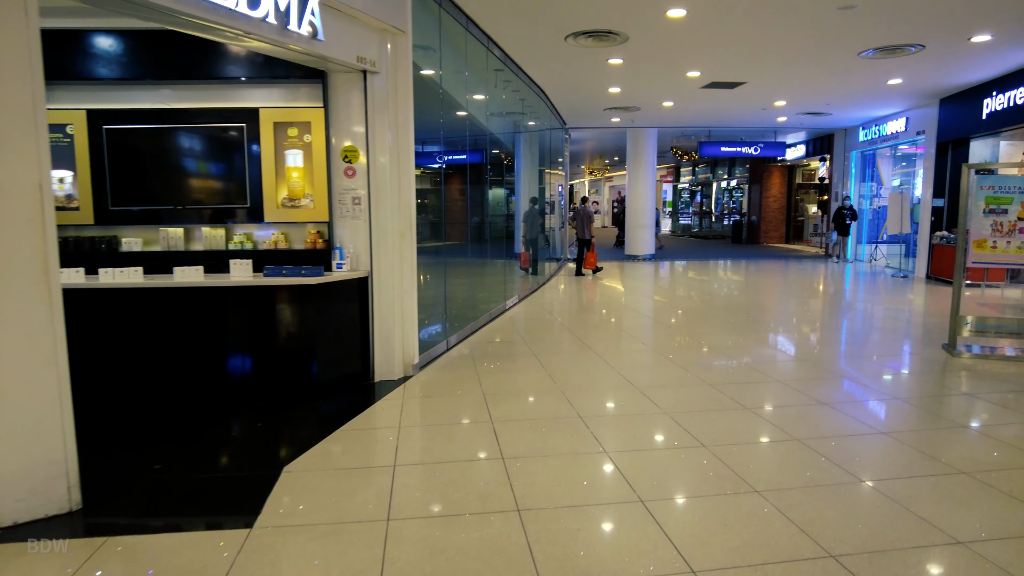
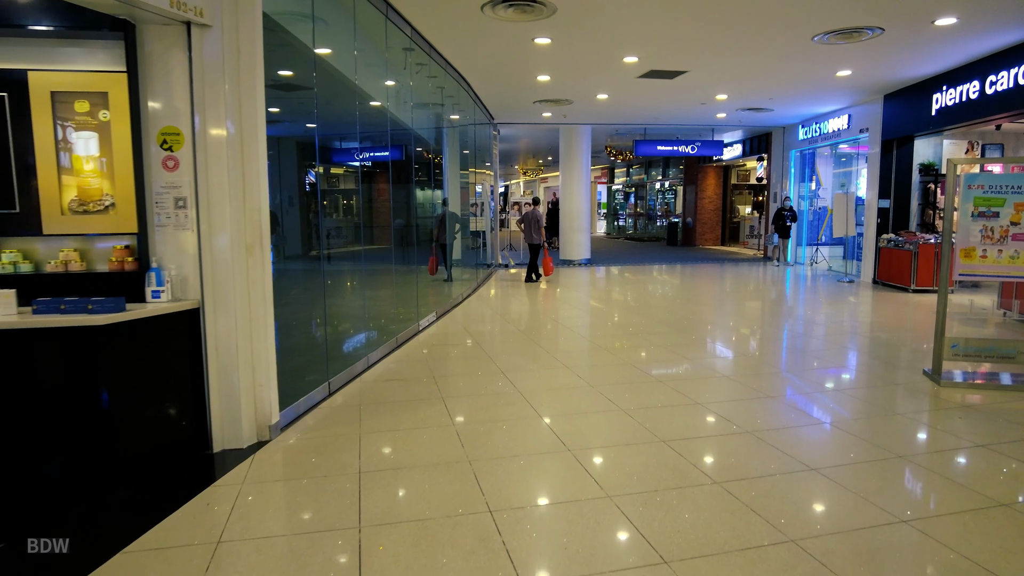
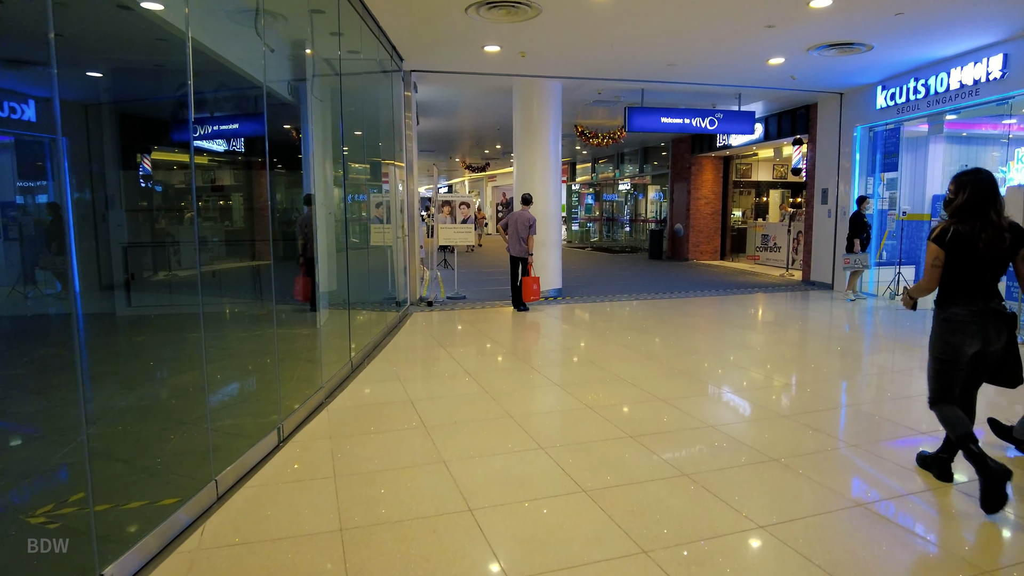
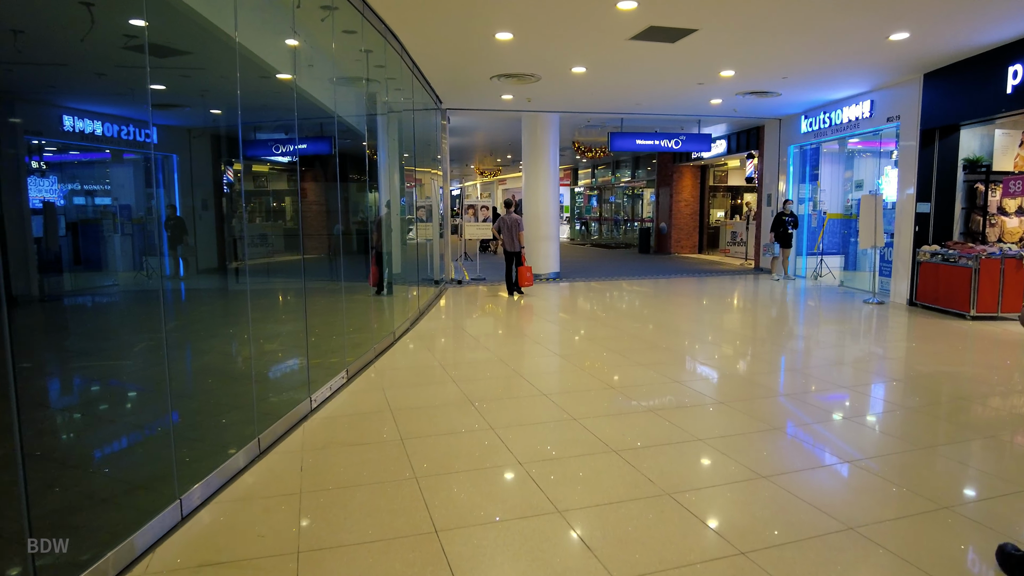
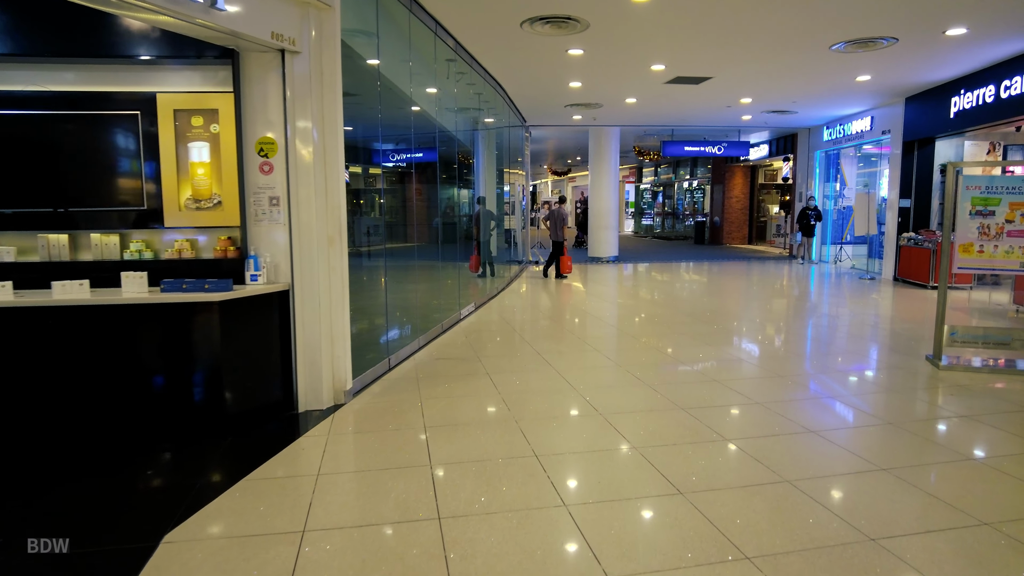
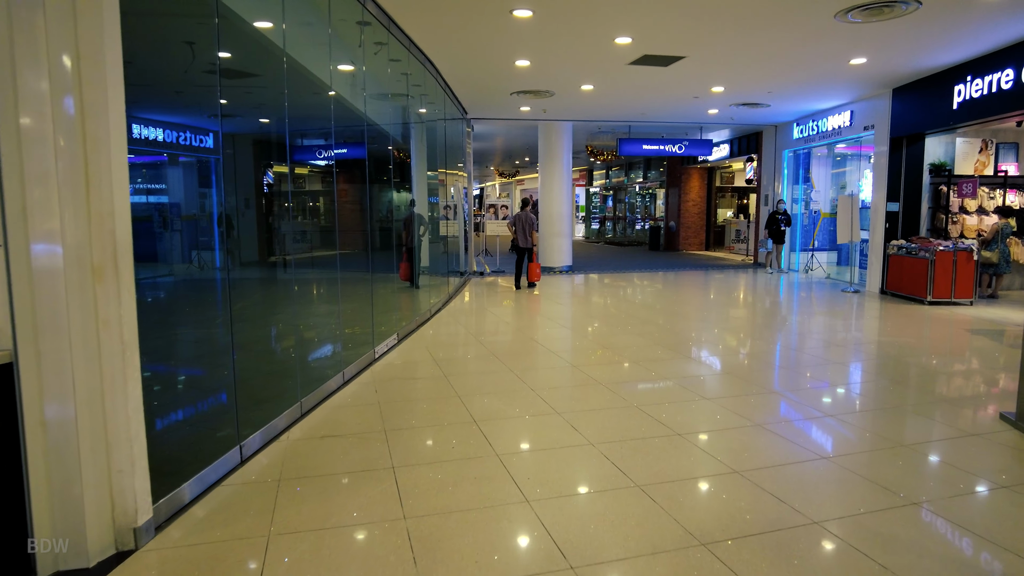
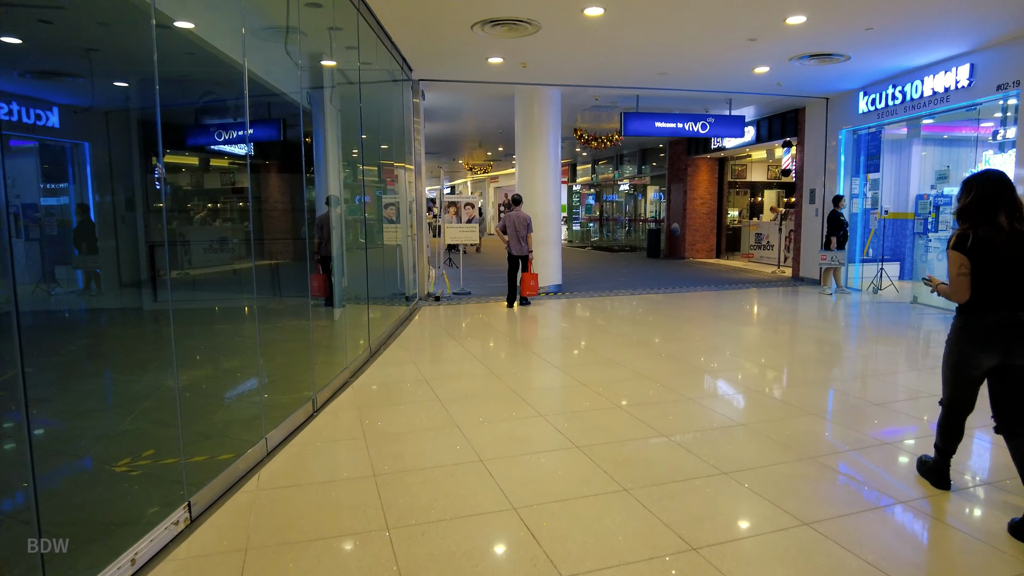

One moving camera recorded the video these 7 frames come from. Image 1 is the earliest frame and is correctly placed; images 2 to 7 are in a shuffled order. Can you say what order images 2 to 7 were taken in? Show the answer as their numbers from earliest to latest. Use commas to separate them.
5, 2, 6, 4, 7, 3
